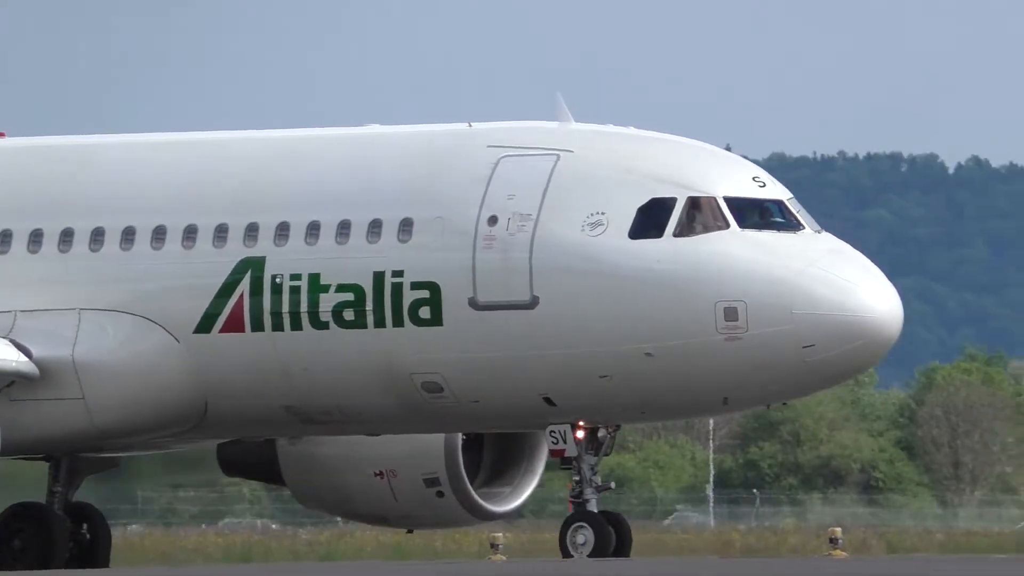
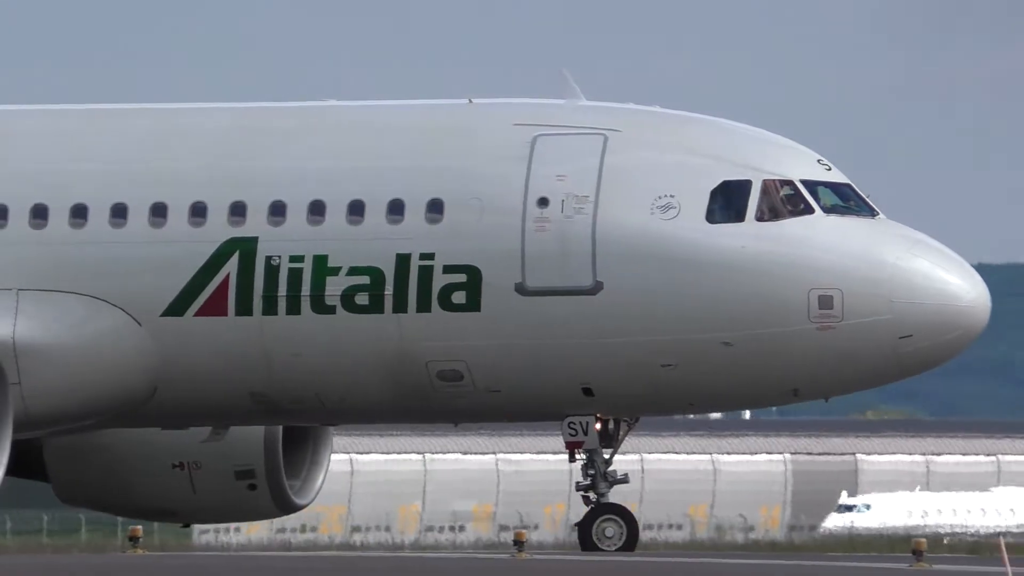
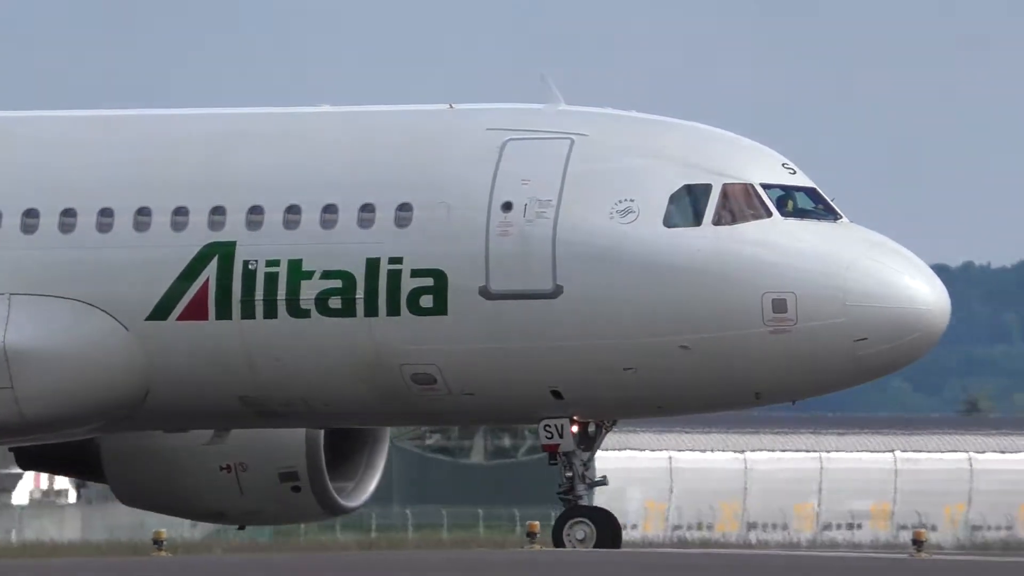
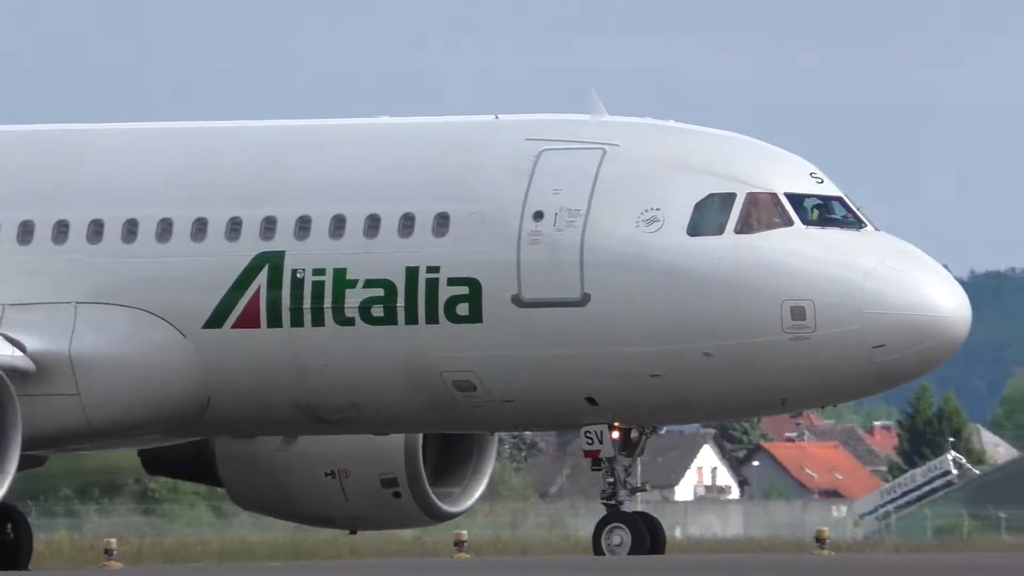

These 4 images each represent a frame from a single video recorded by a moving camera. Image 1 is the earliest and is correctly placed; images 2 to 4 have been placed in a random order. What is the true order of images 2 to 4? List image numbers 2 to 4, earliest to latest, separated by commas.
4, 3, 2
